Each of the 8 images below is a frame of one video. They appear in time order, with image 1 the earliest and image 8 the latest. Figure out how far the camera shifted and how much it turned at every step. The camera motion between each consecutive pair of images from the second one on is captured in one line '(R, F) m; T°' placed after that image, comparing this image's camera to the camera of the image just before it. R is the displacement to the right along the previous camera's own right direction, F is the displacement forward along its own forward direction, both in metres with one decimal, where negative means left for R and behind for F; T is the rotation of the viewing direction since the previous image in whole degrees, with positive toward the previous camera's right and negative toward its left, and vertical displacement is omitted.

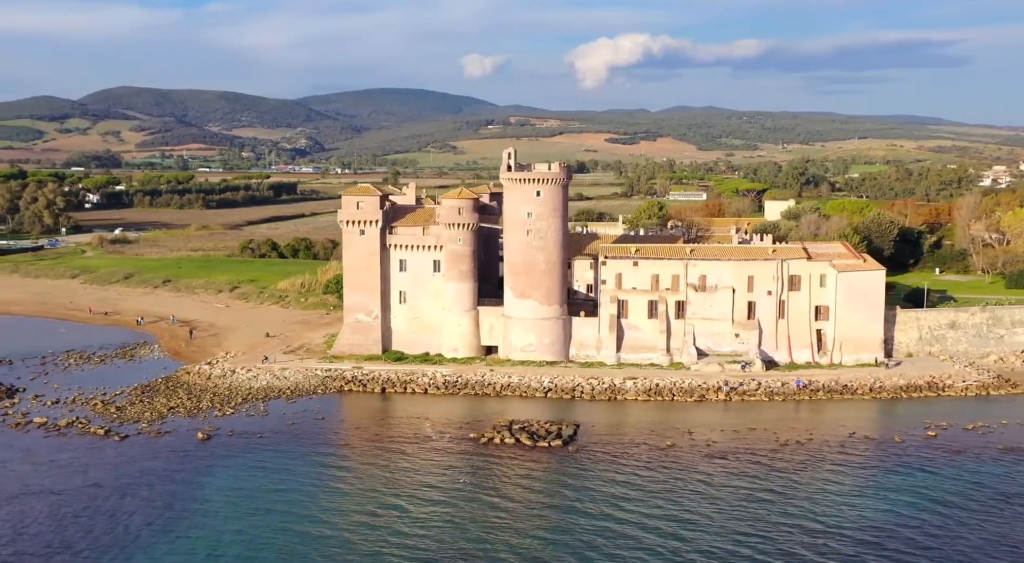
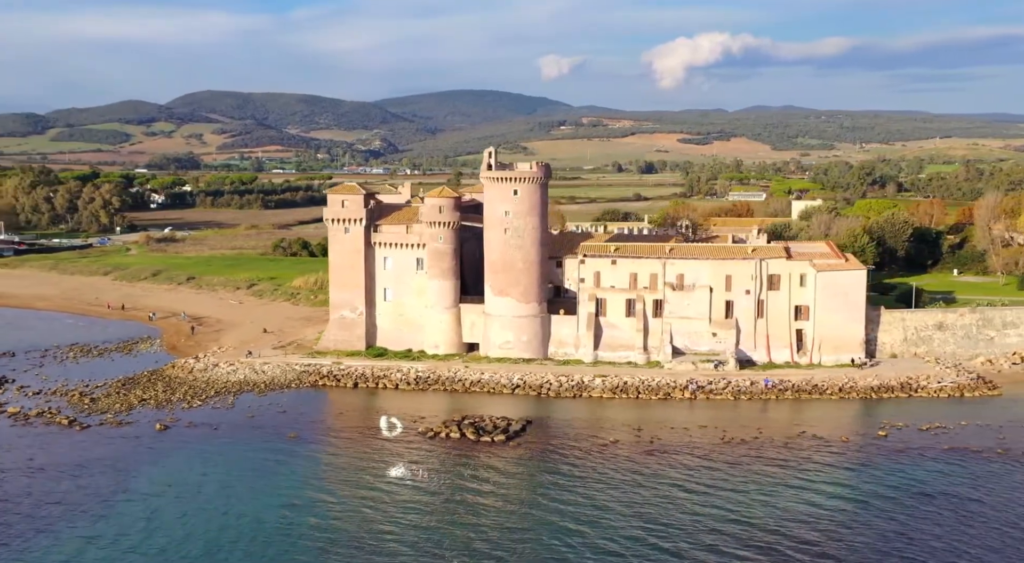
(+3.9, -0.3) m; -3°
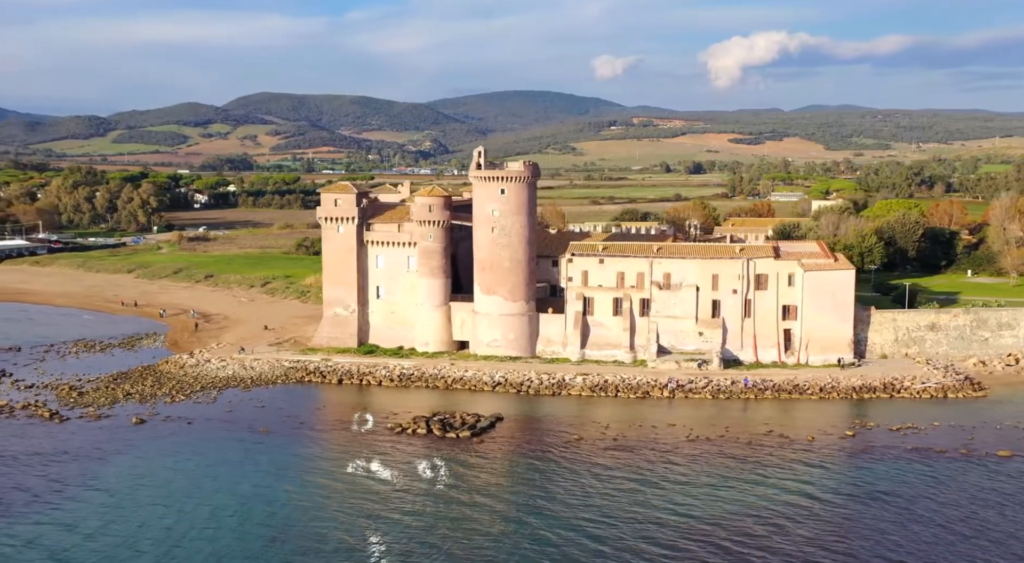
(+2.6, -0.3) m; -2°
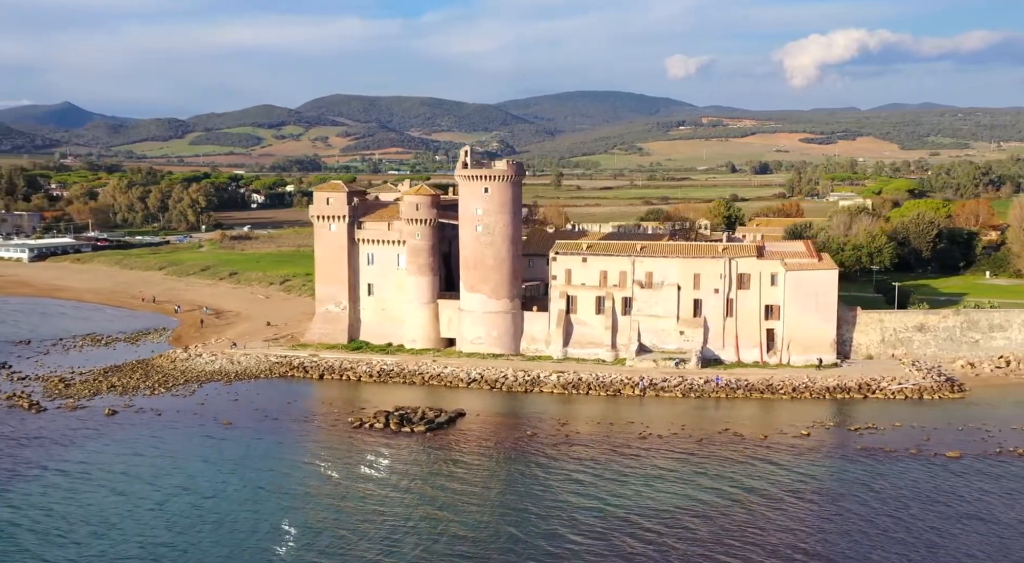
(+3.5, -0.3) m; -3°
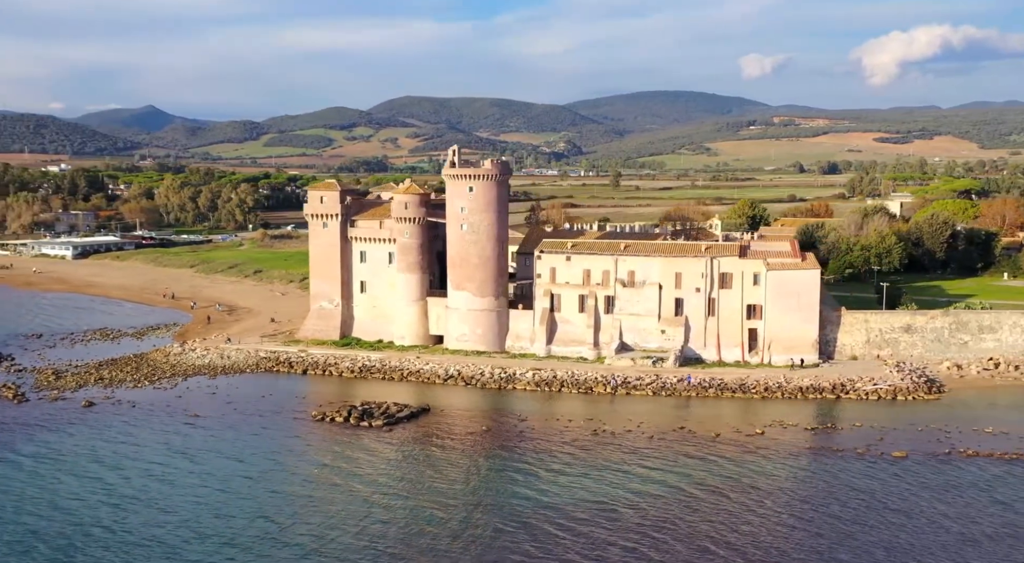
(+3.5, -0.4) m; -3°
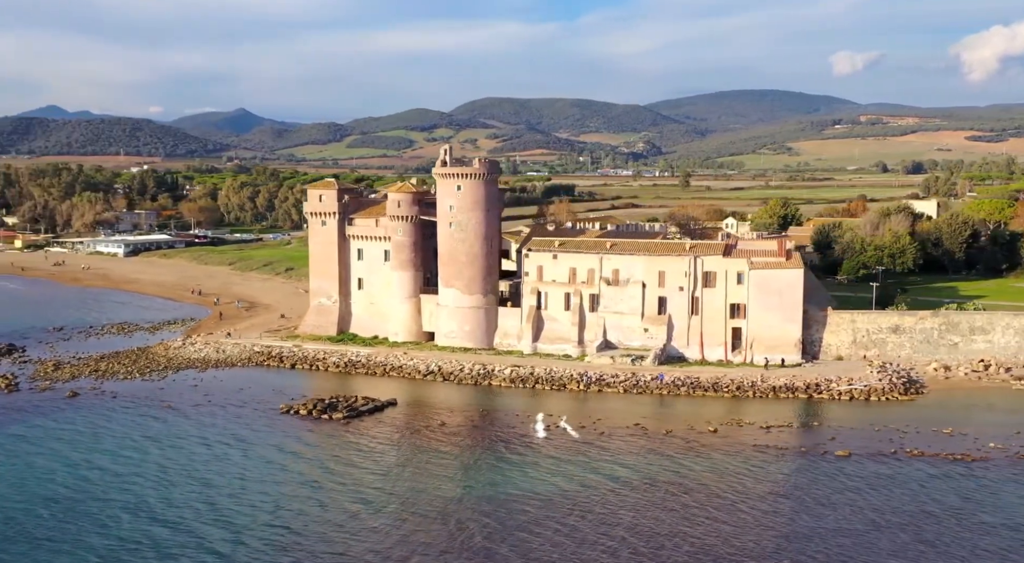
(+3.9, -0.5) m; -4°
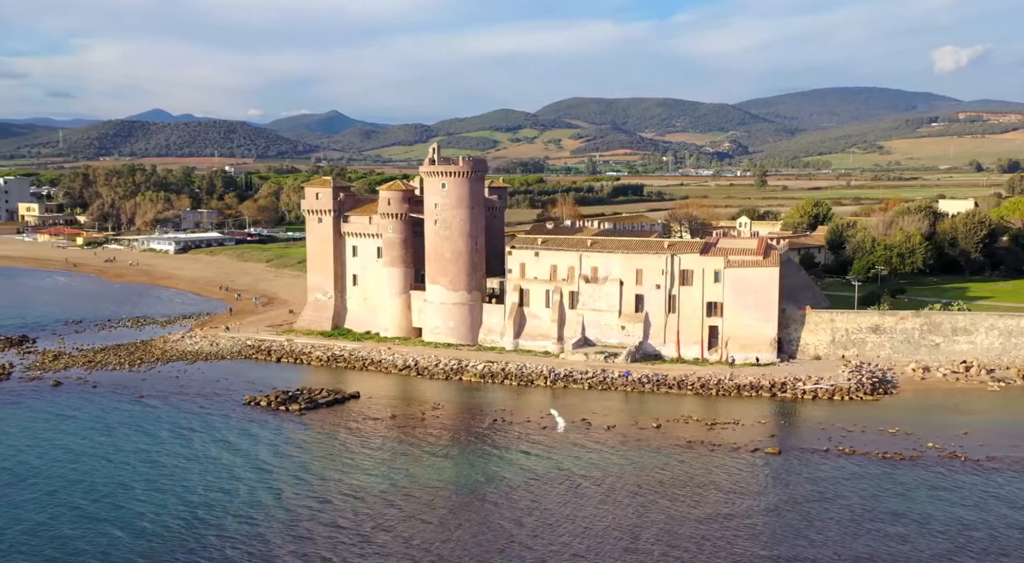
(+4.3, -0.6) m; -4°
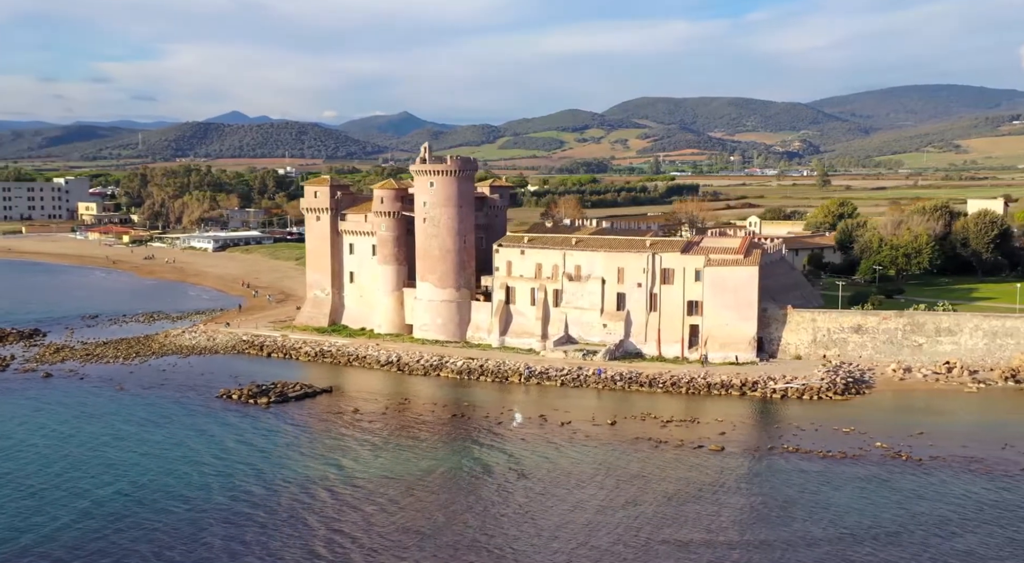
(+3.4, -0.5) m; -3°
